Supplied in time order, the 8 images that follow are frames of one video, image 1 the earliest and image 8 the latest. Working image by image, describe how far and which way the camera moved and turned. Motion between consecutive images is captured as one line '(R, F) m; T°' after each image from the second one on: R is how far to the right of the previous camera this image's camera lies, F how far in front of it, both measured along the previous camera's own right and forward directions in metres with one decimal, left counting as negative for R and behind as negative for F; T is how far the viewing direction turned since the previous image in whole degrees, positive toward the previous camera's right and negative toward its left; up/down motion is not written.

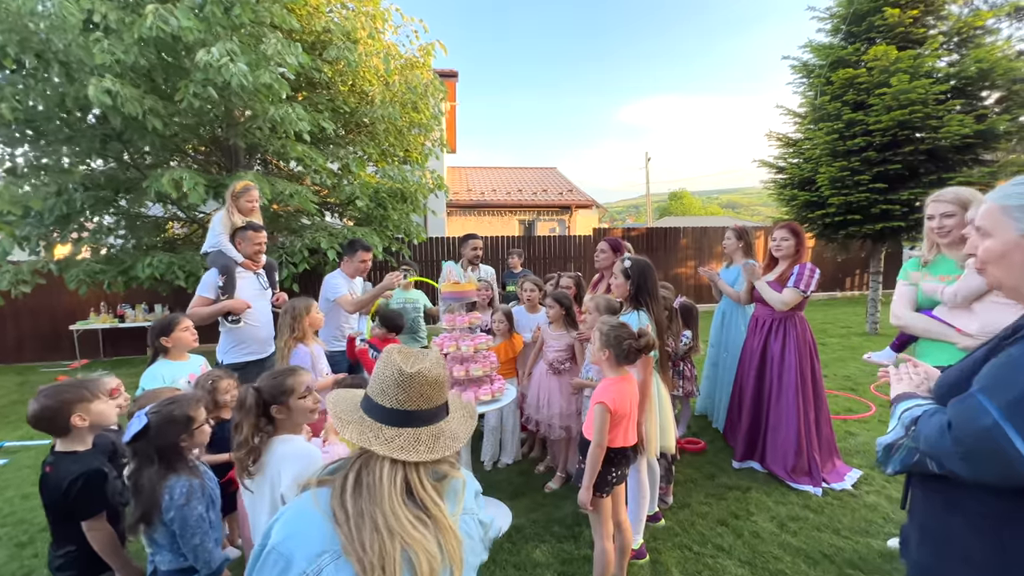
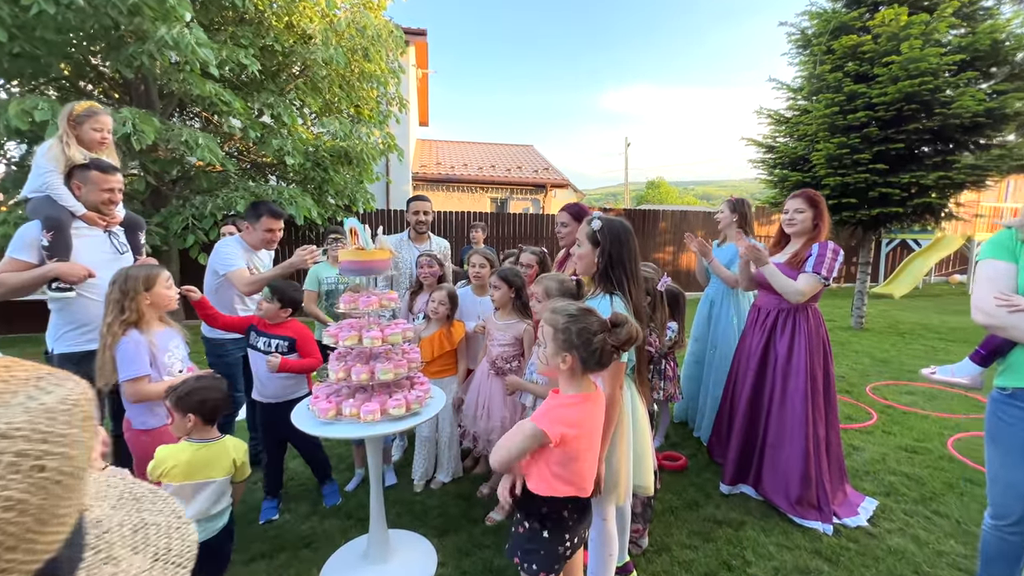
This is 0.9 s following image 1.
(+0.3, +1.0) m; +3°
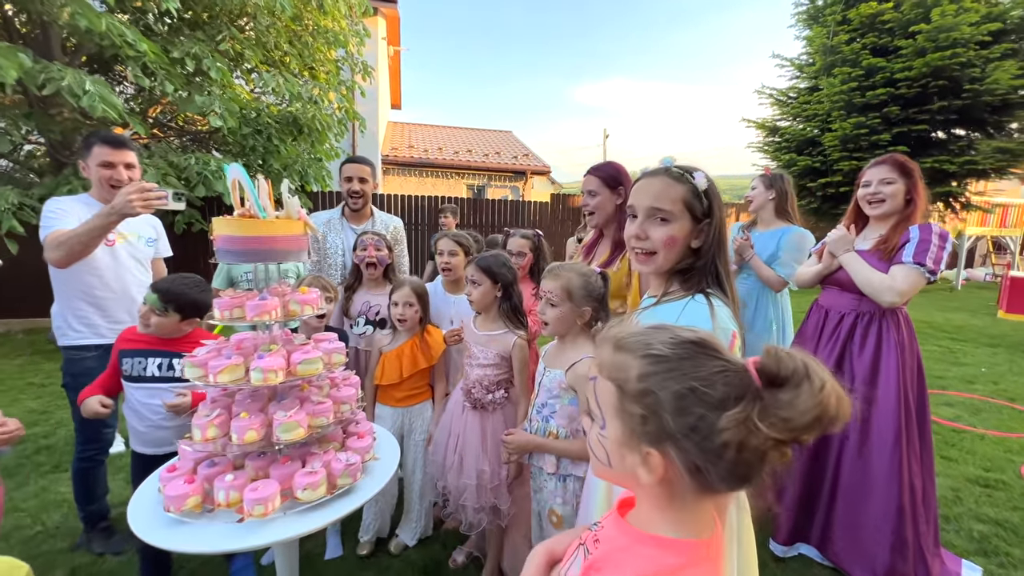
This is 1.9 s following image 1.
(-0.1, +1.0) m; +3°
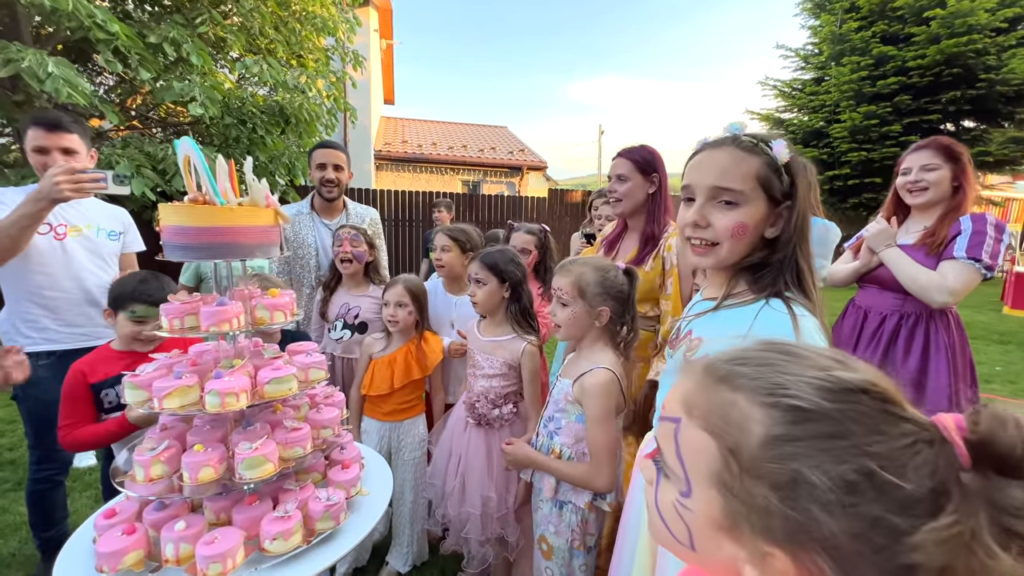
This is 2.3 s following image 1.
(-0.1, +0.3) m; +1°
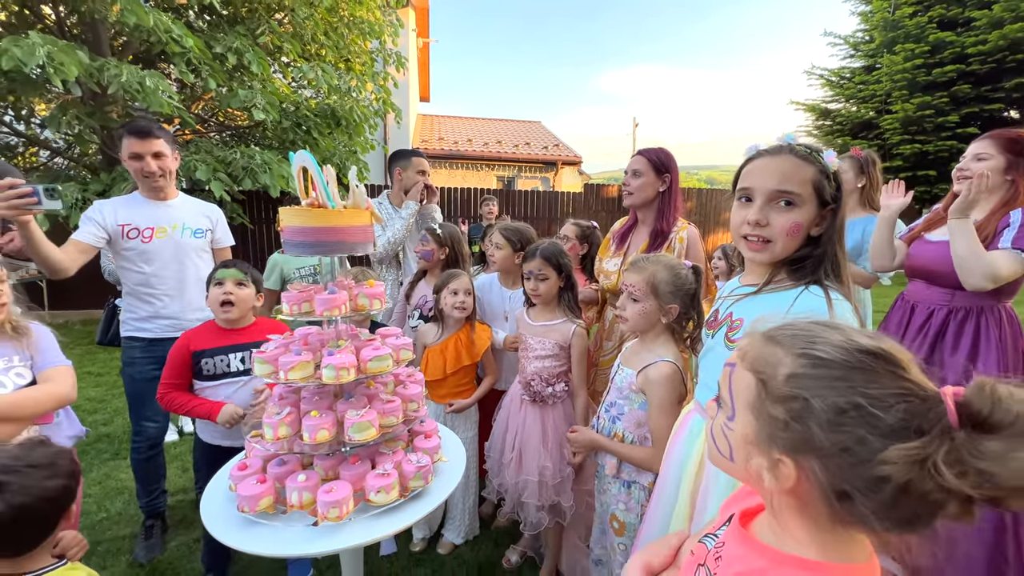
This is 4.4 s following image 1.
(-0.1, -0.2) m; -4°
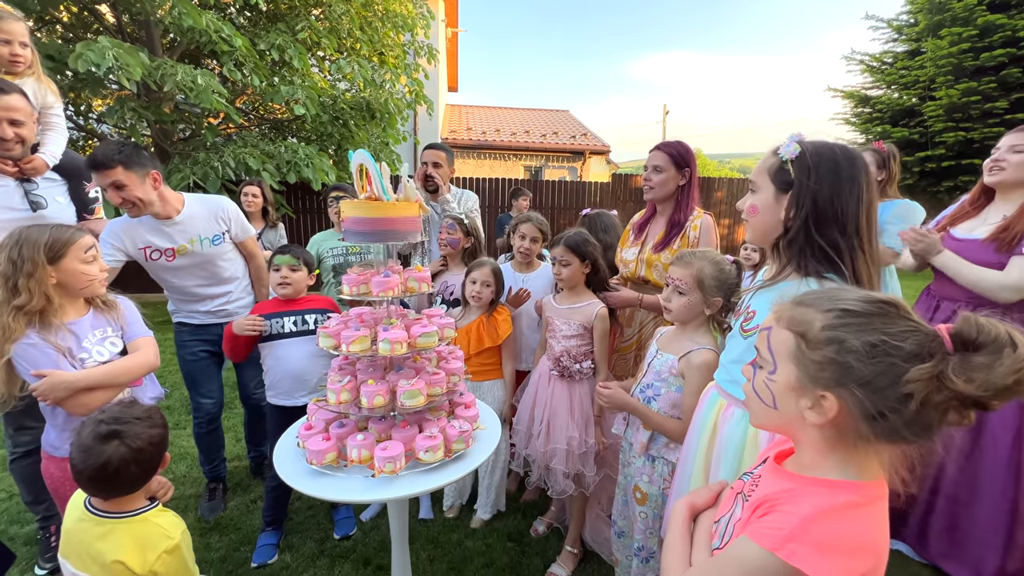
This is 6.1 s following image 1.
(0.0, -0.2) m; -3°
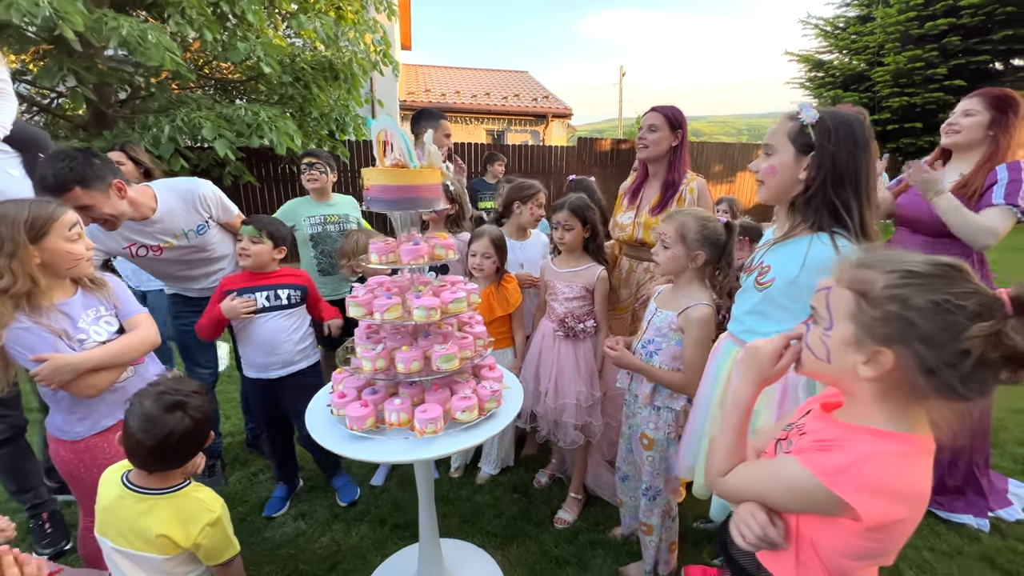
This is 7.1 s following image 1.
(-0.3, 0.0) m; +5°
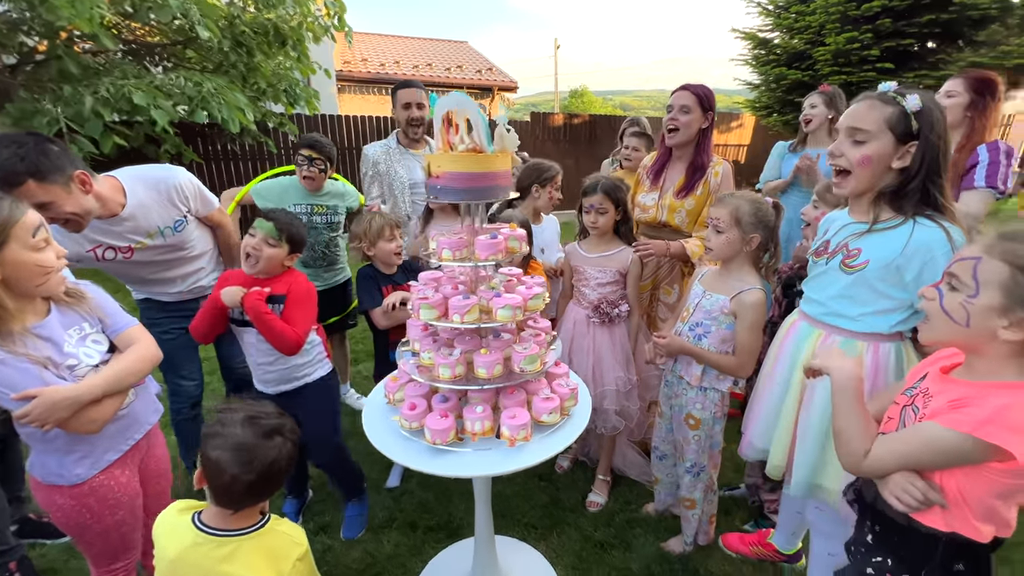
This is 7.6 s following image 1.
(-0.5, +0.1) m; +8°
